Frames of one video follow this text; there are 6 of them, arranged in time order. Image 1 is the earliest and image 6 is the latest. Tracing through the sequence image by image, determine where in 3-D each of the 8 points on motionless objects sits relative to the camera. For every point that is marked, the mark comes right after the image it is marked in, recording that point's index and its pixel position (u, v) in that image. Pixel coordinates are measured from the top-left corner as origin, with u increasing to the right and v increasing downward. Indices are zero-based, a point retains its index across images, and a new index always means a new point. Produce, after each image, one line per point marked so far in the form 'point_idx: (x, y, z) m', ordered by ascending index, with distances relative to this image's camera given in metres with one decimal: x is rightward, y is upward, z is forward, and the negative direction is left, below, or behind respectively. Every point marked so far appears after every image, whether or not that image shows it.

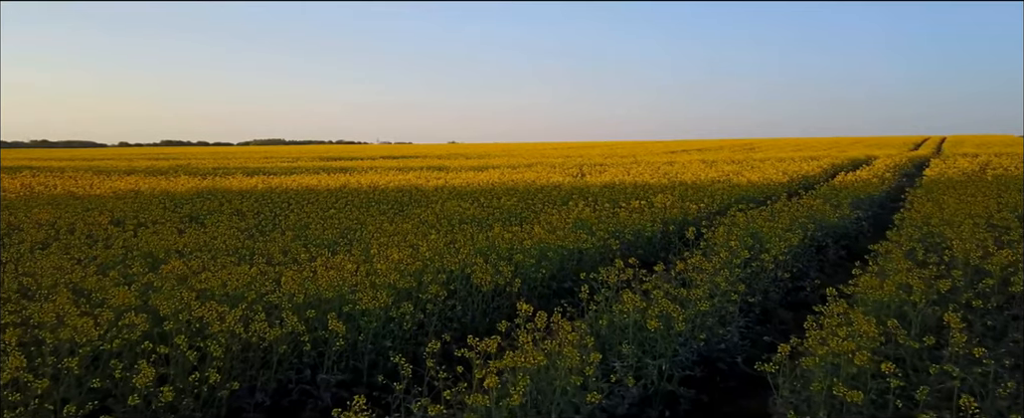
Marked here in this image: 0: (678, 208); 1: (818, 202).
0: (+3.4, 0.0, +13.7) m
1: (+6.7, +0.2, +14.8) m
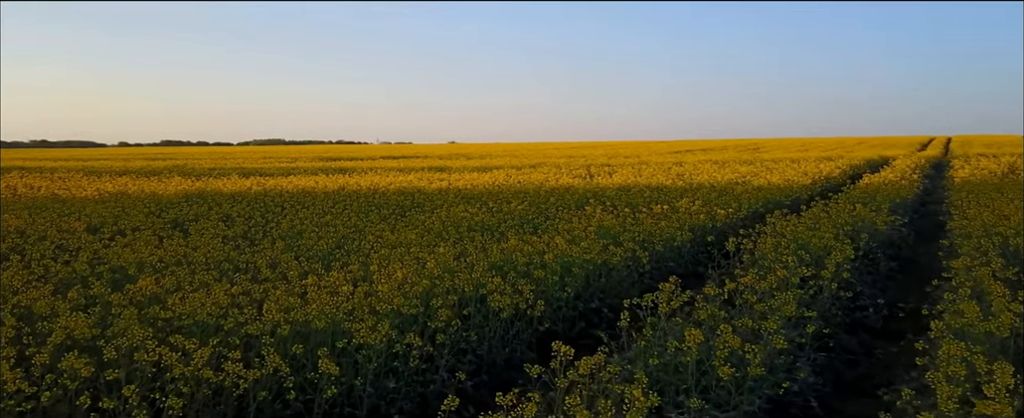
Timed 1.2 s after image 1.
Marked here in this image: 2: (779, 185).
0: (+3.6, -0.1, +12.6) m
1: (+7.0, +0.1, +13.7) m
2: (+7.6, +0.7, +19.2) m
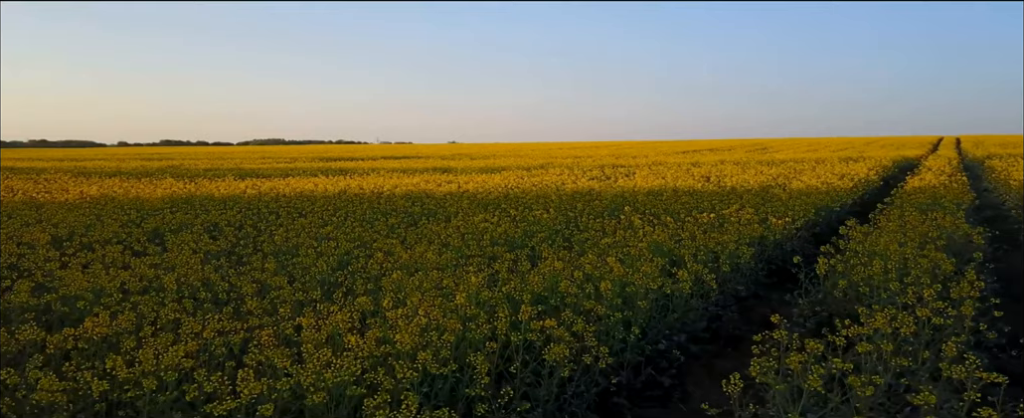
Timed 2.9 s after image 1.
0: (+4.0, -0.3, +11.0) m
1: (+7.4, 0.0, +12.1) m
2: (+8.1, +0.6, +17.6) m
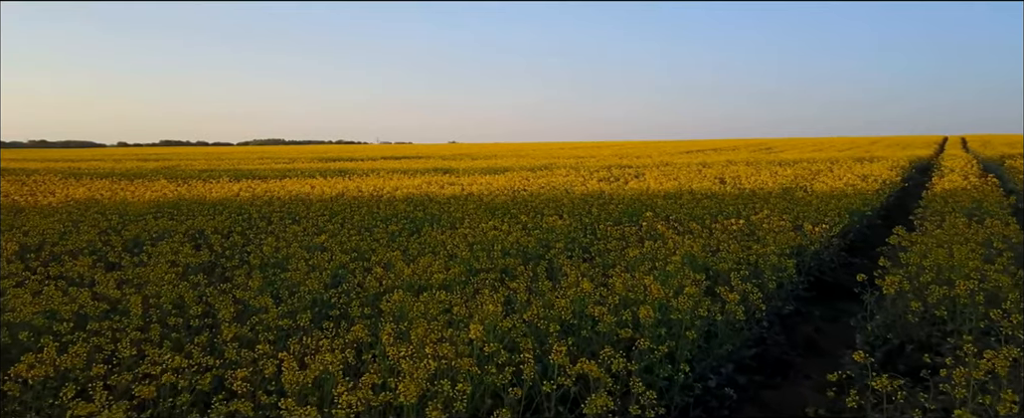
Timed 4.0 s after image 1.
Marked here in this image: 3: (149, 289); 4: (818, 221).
0: (+4.2, -0.4, +10.0) m
1: (+7.6, -0.1, +11.1) m
2: (+8.3, +0.5, +16.7) m
3: (-3.7, -0.8, +6.8) m
4: (+5.1, -0.2, +11.2) m
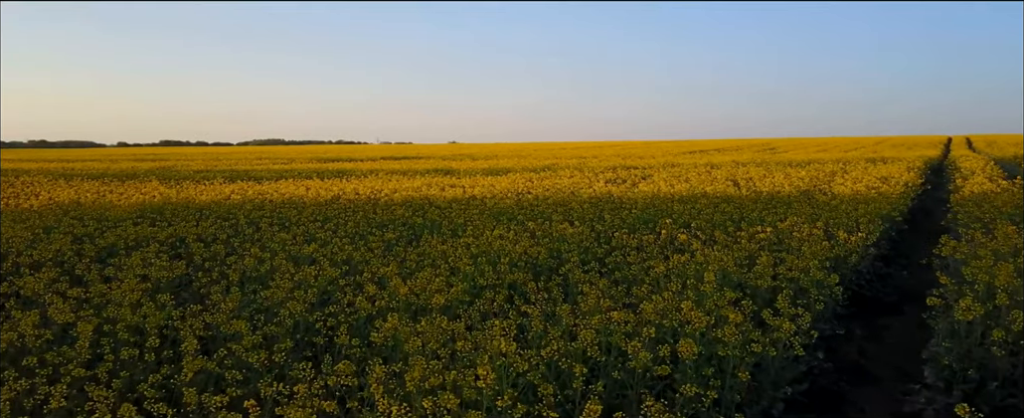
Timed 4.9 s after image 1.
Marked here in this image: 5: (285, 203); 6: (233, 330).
0: (+4.3, -0.5, +9.2) m
1: (+7.7, -0.2, +10.2) m
2: (+8.4, +0.4, +15.8) m
3: (-3.6, -0.9, +5.9) m
4: (+5.2, -0.3, +10.3) m
5: (-5.4, +0.1, +16.0) m
6: (-2.3, -1.0, +5.5) m
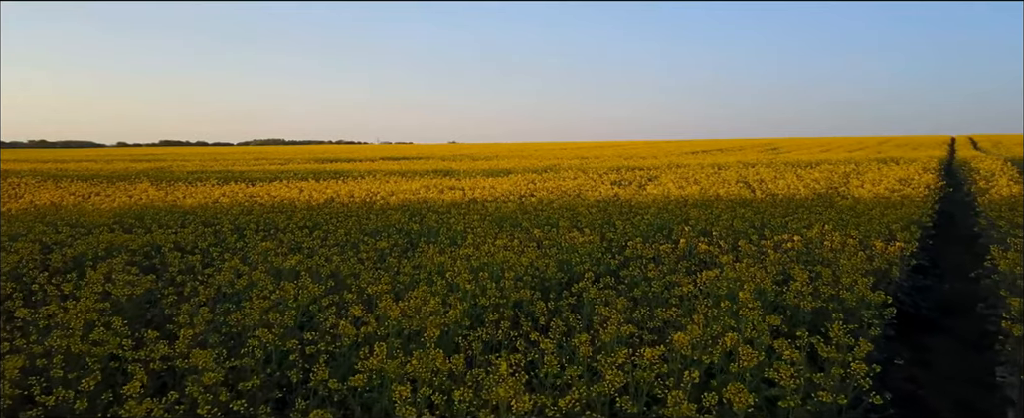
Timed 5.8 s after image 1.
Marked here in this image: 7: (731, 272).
0: (+4.4, -0.5, +8.3) m
1: (+7.7, -0.3, +9.4) m
2: (+8.4, +0.3, +14.9) m
3: (-3.5, -1.0, +5.1) m
4: (+5.3, -0.4, +9.5) m
5: (-5.3, 0.0, +15.1) m
6: (-2.3, -1.1, +4.7) m
7: (+2.2, -0.7, +6.7) m
